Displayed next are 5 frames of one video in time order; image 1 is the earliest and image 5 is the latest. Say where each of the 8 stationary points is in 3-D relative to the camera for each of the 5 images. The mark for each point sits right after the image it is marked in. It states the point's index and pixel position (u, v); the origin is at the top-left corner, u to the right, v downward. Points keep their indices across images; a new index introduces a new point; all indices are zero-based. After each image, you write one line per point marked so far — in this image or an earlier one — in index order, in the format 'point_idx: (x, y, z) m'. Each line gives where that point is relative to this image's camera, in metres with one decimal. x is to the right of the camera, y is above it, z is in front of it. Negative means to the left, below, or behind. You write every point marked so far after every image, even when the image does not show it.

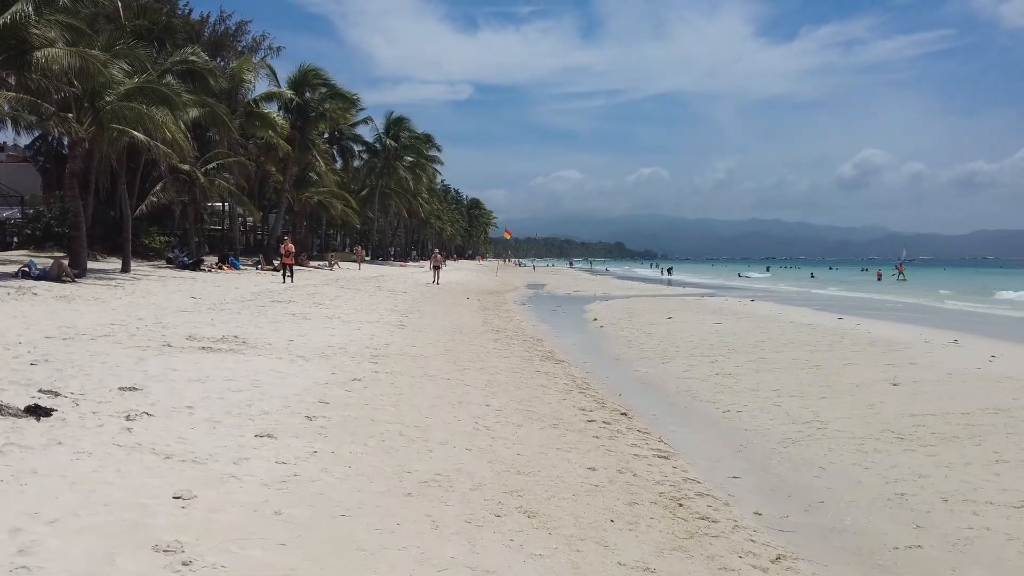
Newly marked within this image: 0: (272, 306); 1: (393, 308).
0: (-4.0, -0.3, +15.3) m
1: (-2.4, -0.4, +18.3) m
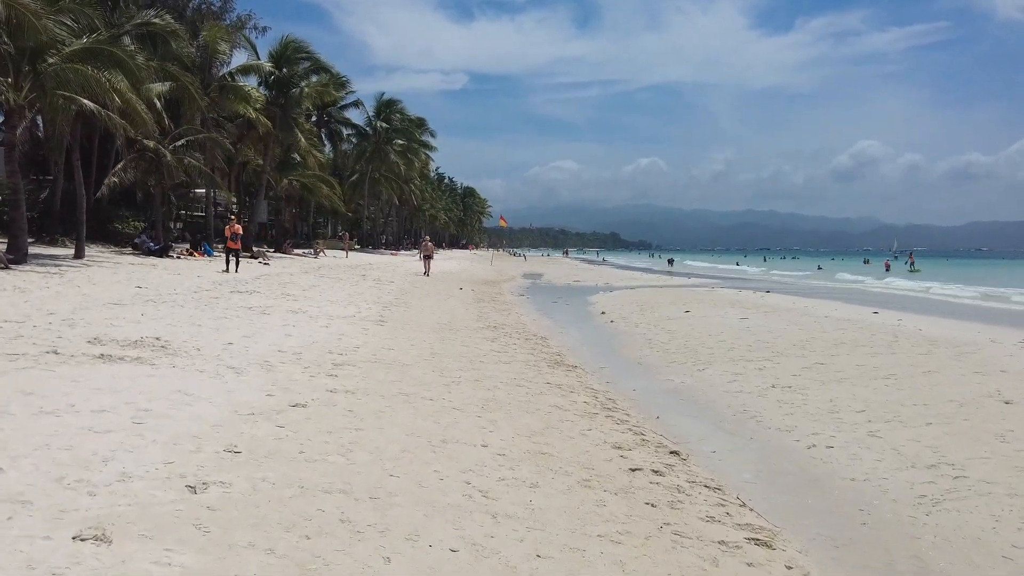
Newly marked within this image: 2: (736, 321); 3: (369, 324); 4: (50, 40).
0: (-4.0, -0.1, +13.0) m
1: (-2.4, -0.2, +16.0) m
2: (+3.8, -0.6, +15.8) m
3: (-1.8, -0.4, +11.5) m
4: (-8.3, +4.4, +16.6) m
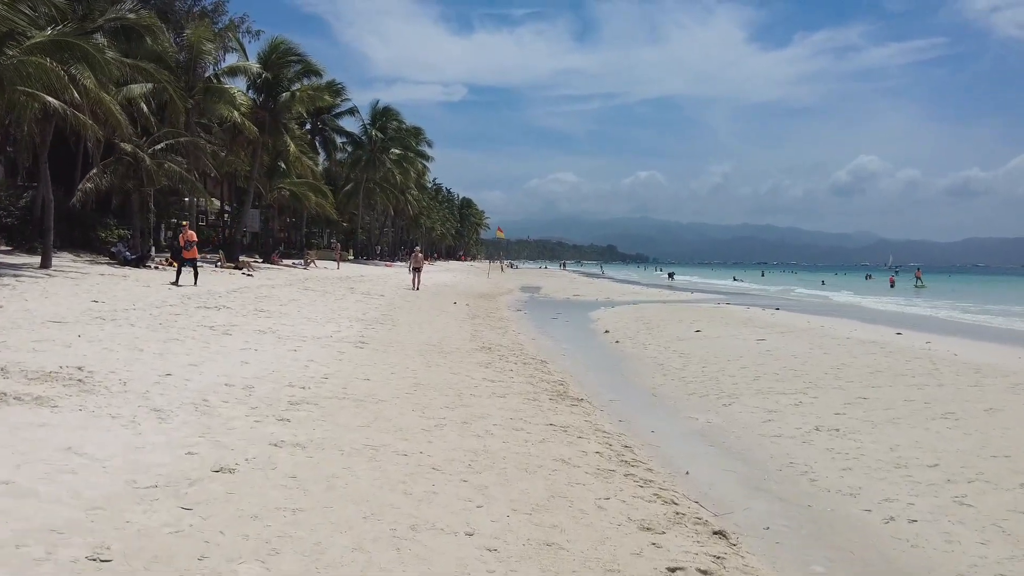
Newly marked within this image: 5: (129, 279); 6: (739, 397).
0: (-4.0, -0.3, +11.6) m
1: (-2.4, -0.5, +14.6) m
2: (+3.8, -0.9, +14.5) m
3: (-1.8, -0.6, +10.1) m
4: (-8.3, +4.2, +15.3) m
5: (-7.5, +0.2, +18.2) m
6: (+2.2, -1.1, +9.1) m
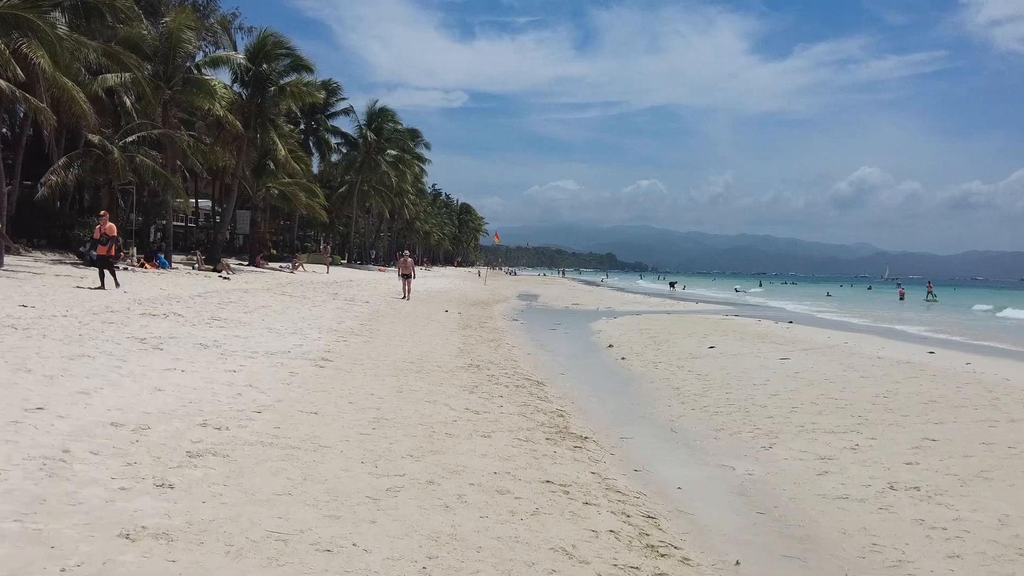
0: (-4.1, -0.4, +9.9) m
1: (-2.5, -0.5, +12.9) m
2: (+3.7, -1.0, +12.8) m
3: (-1.9, -0.7, +8.5) m
4: (-8.3, +4.2, +13.6) m
5: (-7.6, +0.1, +16.5) m
6: (+2.1, -1.2, +7.4) m
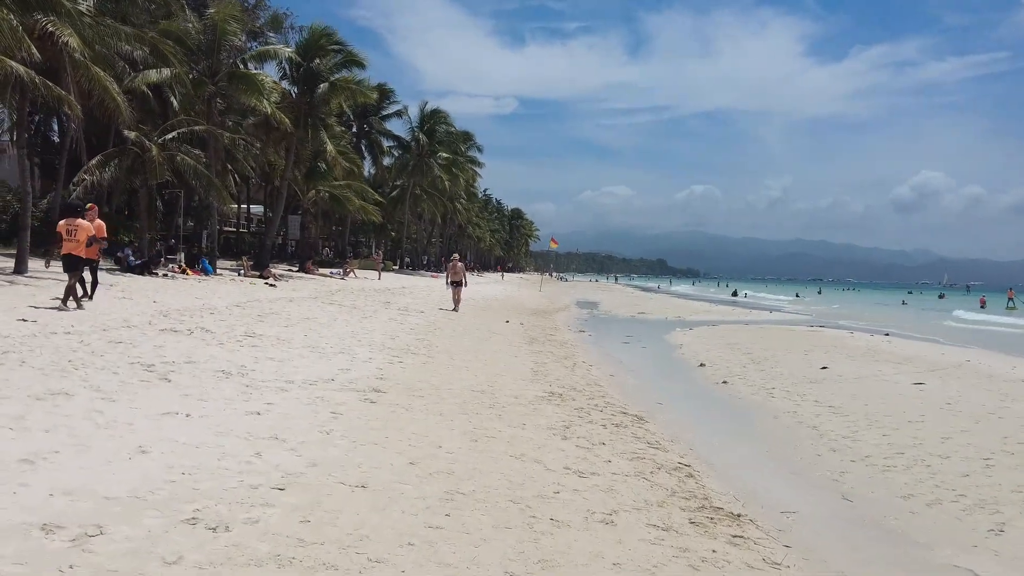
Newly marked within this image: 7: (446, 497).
0: (-3.3, -0.5, +8.2) m
1: (-1.5, -0.7, +11.1) m
2: (+4.6, -1.2, +10.6) m
3: (-1.2, -0.8, +6.6) m
4: (-7.3, +4.1, +12.1) m
5: (-6.4, 0.0, +14.9) m
6: (+2.8, -1.3, +5.3) m
7: (-0.3, -1.0, +4.4) m
